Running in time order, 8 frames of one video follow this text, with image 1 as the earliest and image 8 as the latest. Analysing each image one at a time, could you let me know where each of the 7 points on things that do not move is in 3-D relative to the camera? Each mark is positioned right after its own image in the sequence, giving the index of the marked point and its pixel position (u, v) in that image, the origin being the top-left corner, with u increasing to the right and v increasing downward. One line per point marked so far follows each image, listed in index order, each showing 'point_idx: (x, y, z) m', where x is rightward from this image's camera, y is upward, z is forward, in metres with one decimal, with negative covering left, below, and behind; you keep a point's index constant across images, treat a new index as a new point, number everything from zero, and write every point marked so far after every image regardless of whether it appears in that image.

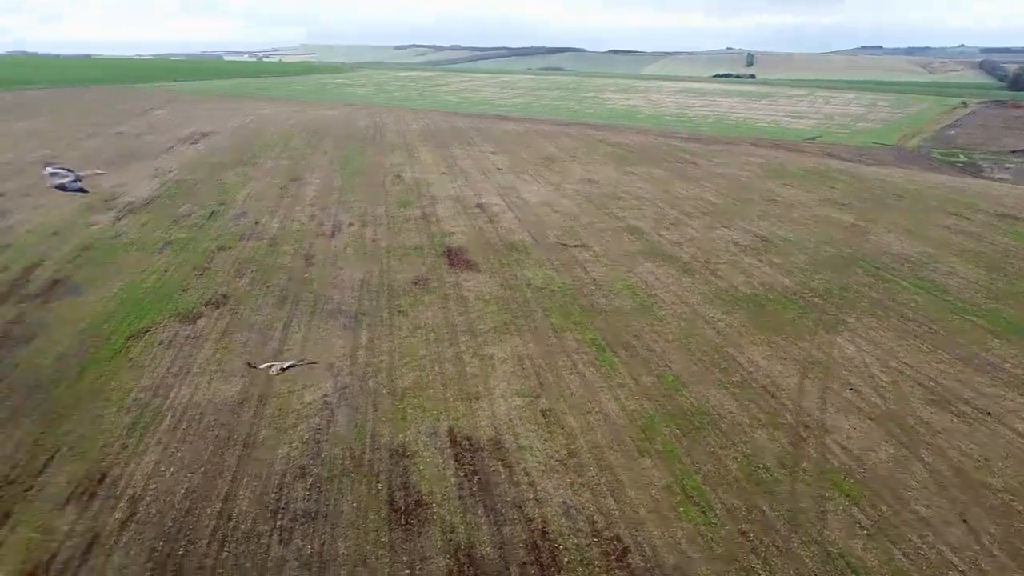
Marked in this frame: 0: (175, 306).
0: (-7.8, 0.0, +14.6) m
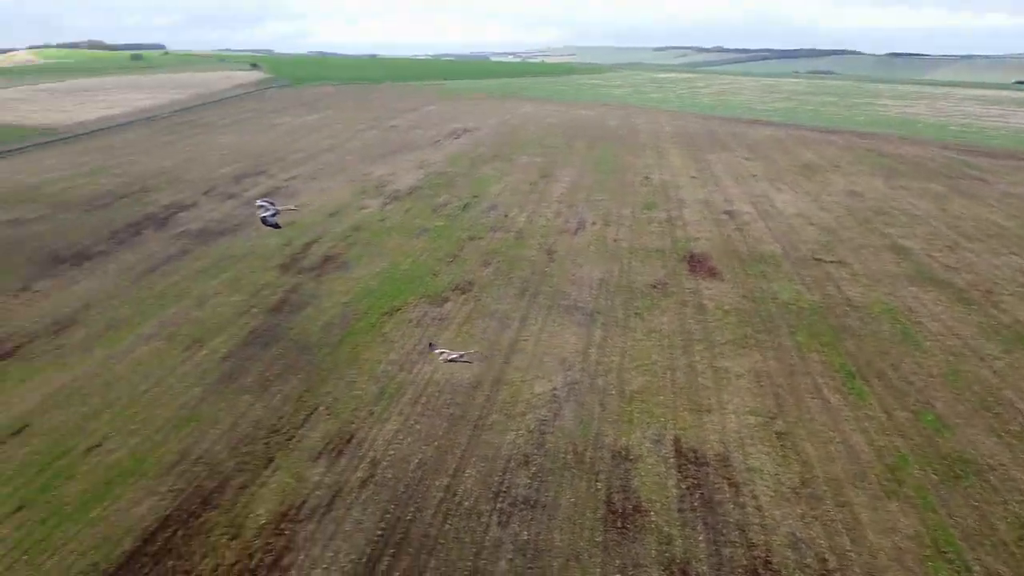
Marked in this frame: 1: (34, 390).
0: (-2.0, +0.4, +15.6) m
1: (-10.1, -2.2, +12.3) m
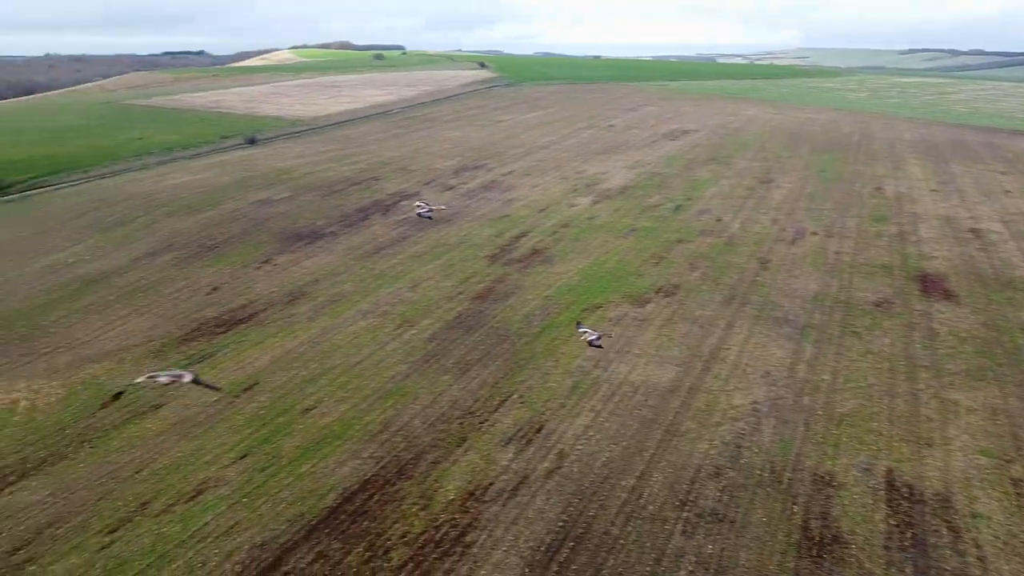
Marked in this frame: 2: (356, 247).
0: (+3.0, +0.4, +15.7) m
1: (-5.7, -1.6, +13.9) m
2: (-4.5, +1.4, +18.1) m
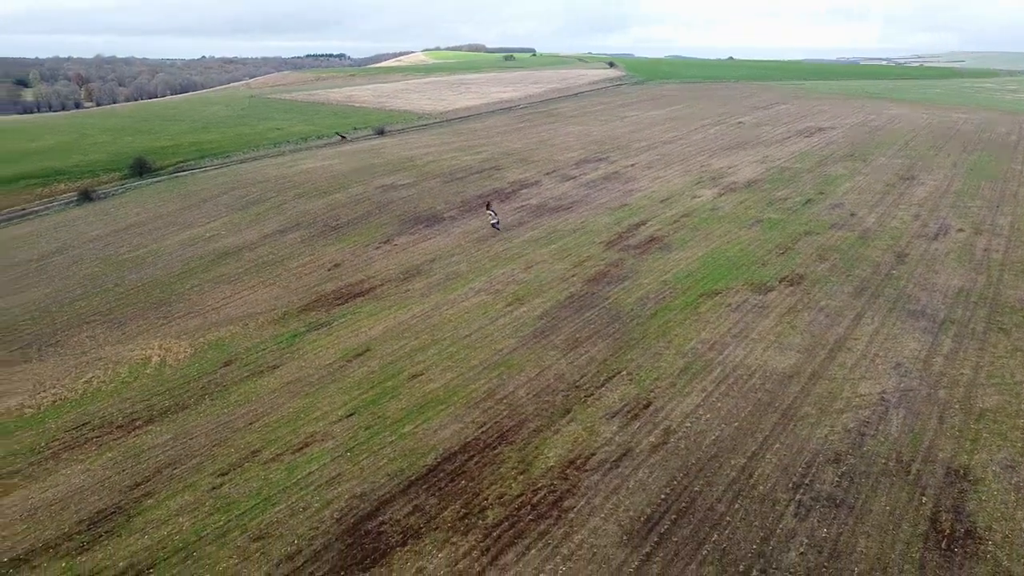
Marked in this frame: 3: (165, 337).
0: (+5.8, +0.4, +15.3) m
1: (-3.2, -0.8, +14.5) m
2: (-1.3, +1.7, +18.7) m
3: (-8.3, -1.2, +14.7) m
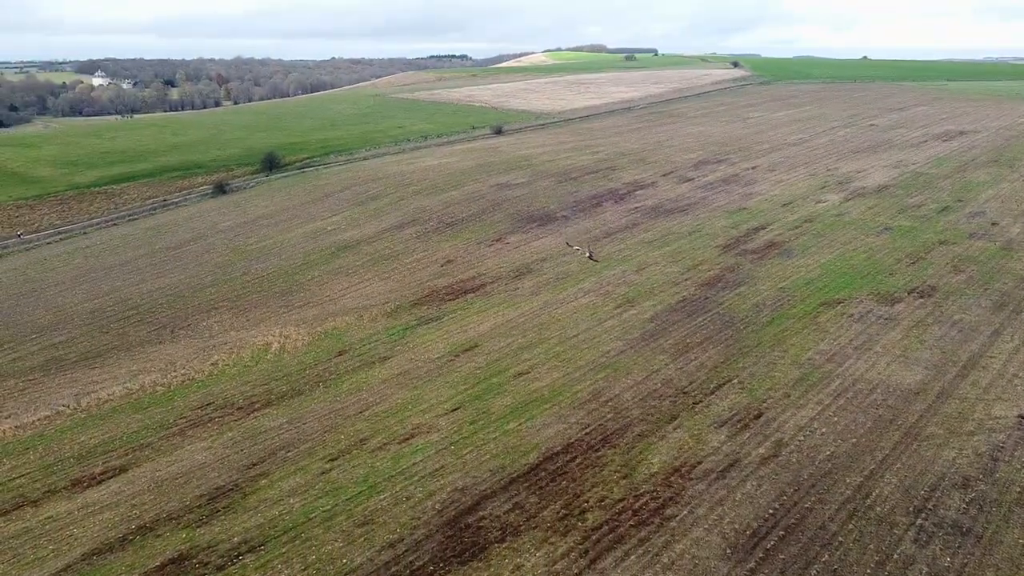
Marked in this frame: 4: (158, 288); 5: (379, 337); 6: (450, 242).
0: (+8.5, +0.2, +14.8) m
1: (-0.5, -0.7, +15.2) m
2: (+2.0, +1.8, +19.1) m
3: (-5.6, -0.9, +16.1) m
4: (-10.3, 0.0, +18.6) m
5: (-3.0, -1.1, +14.8) m
6: (-2.0, +1.5, +19.6) m
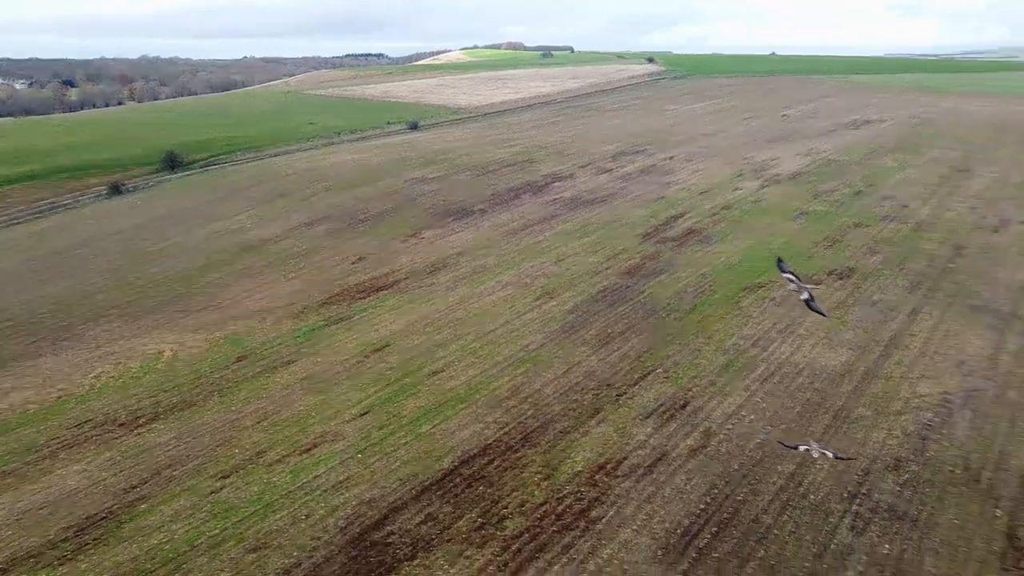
0: (+6.5, +0.4, +14.7) m
1: (-2.5, -0.6, +14.2) m
2: (-0.4, +1.8, +18.3) m
3: (-7.6, -0.9, +14.5) m
4: (-12.6, -0.1, +16.5) m
5: (-4.9, -1.0, +13.4) m
6: (-4.5, +1.4, +18.4) m
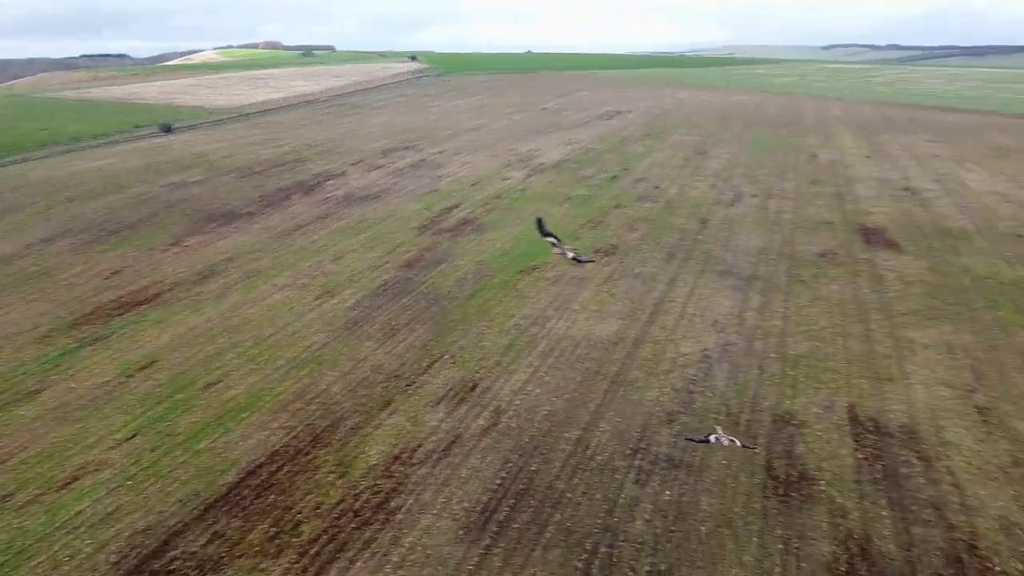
0: (+1.9, +0.8, +15.5) m
1: (-6.6, -1.0, +12.7) m
2: (-5.8, +1.5, +17.2) m
3: (-11.6, -1.8, +11.8) m
4: (-17.0, -1.5, +12.4) m
5: (-8.7, -1.6, +11.4) m
6: (-9.8, +0.8, +16.3) m
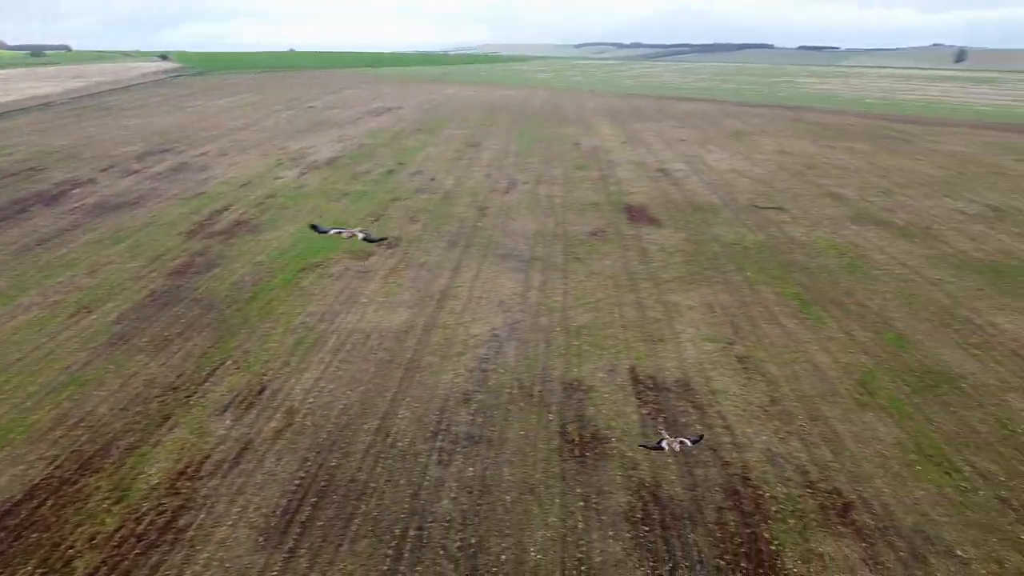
0: (-2.6, +0.8, +15.7) m
1: (-10.1, -1.6, +11.2) m
2: (-10.5, +0.9, +15.7) m
3: (-14.7, -2.8, +9.2) m
4: (-20.1, -3.0, +8.6) m
5: (-11.8, -2.4, +9.4) m
6: (-14.1, -0.2, +14.0) m
